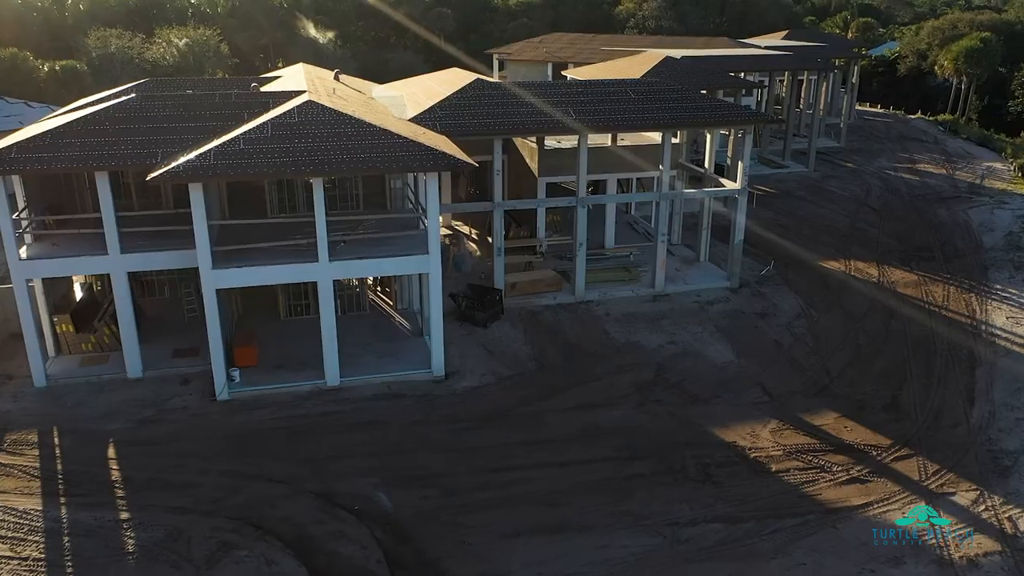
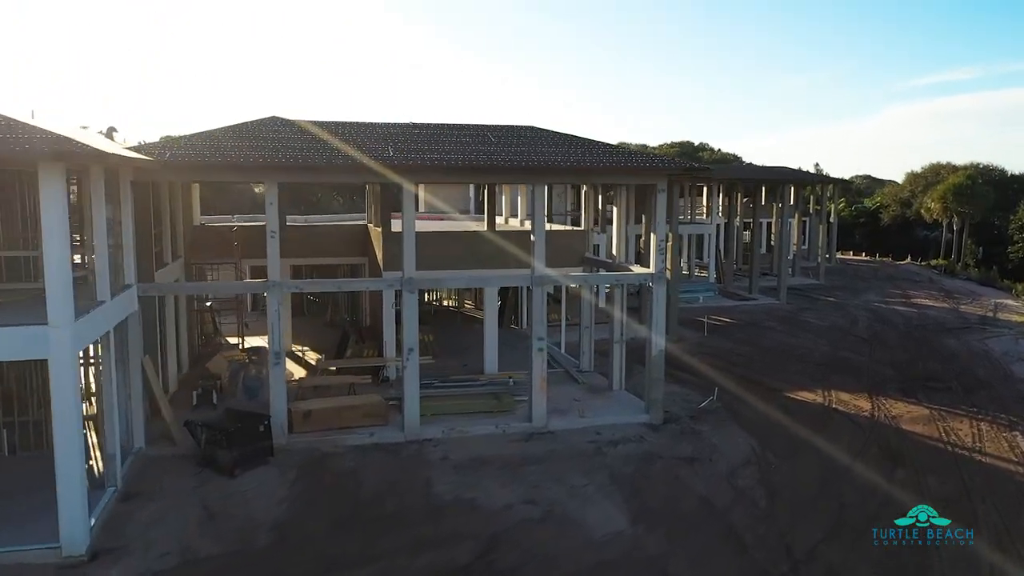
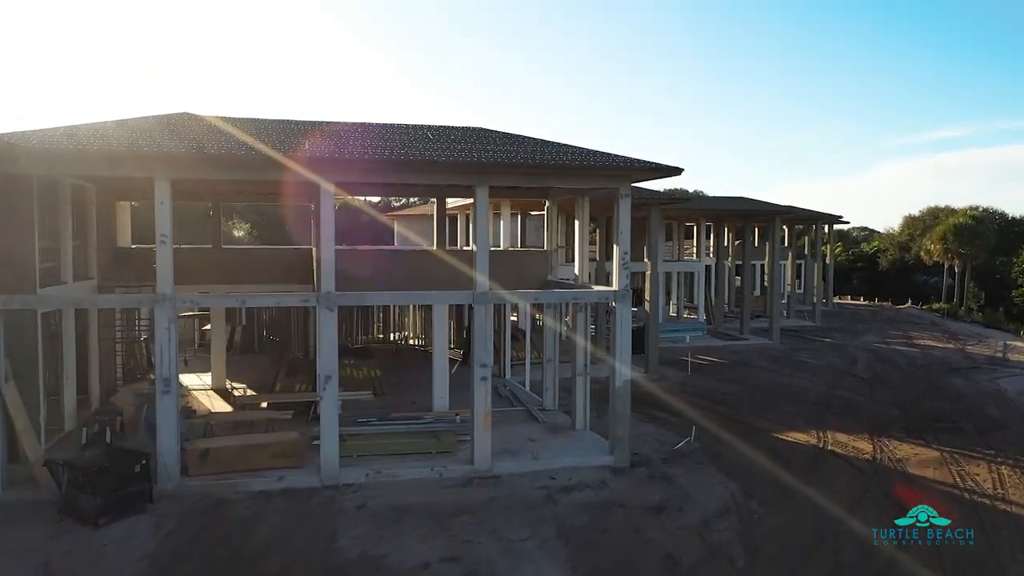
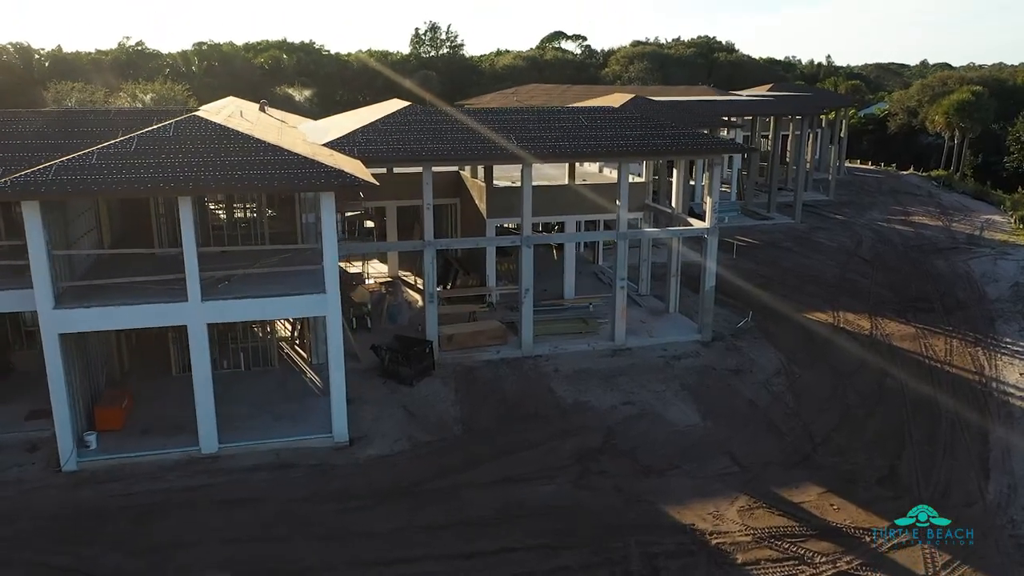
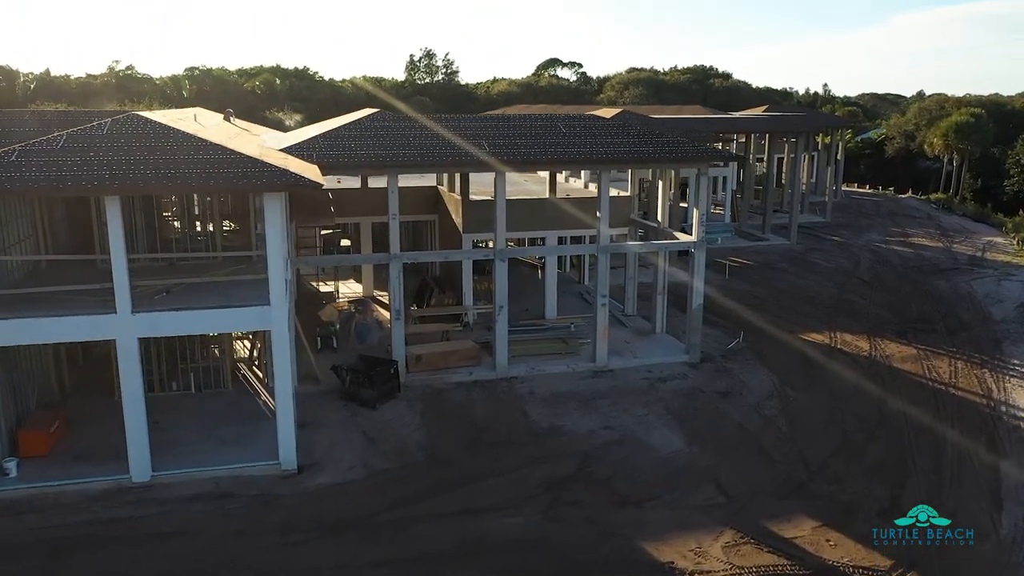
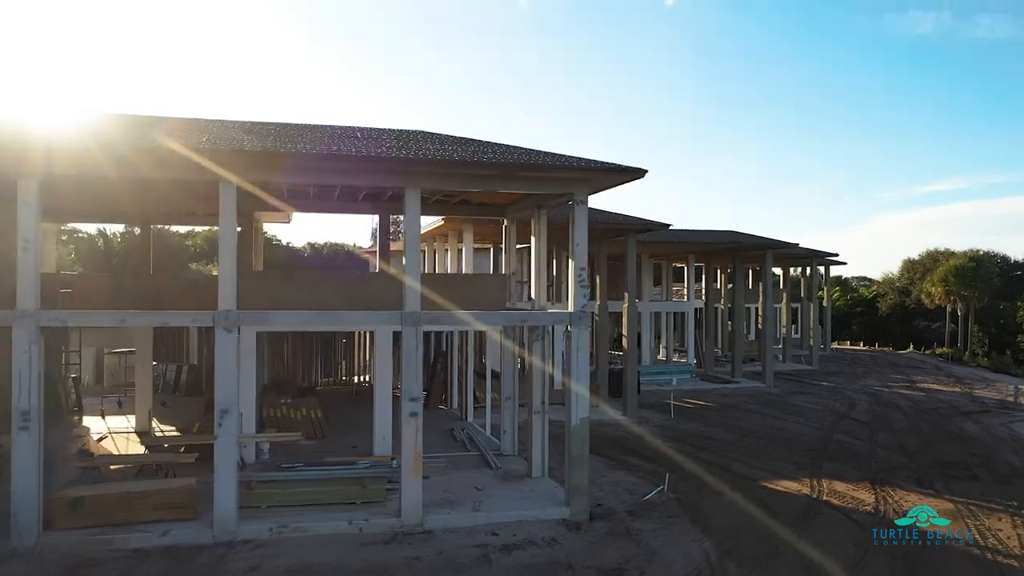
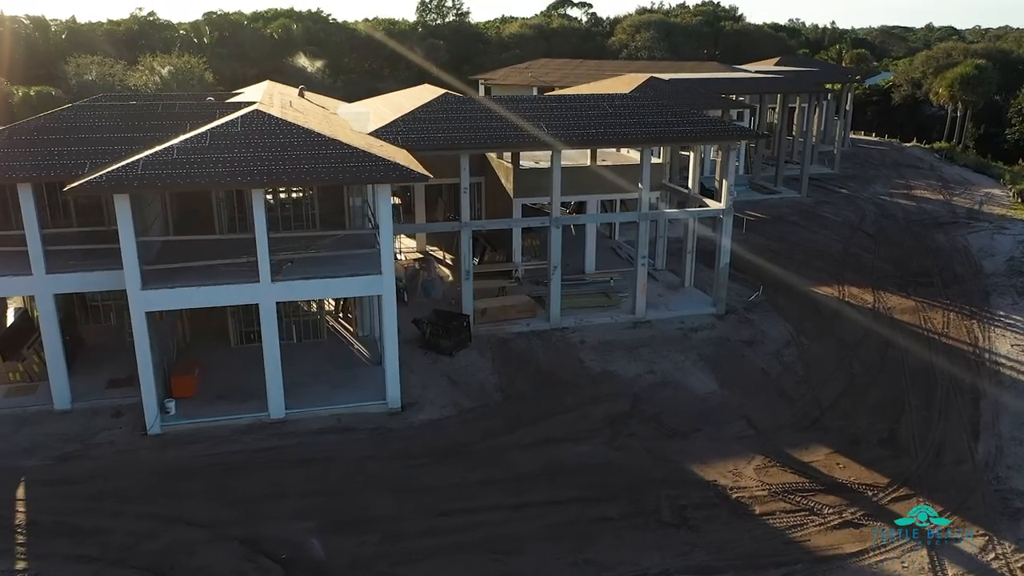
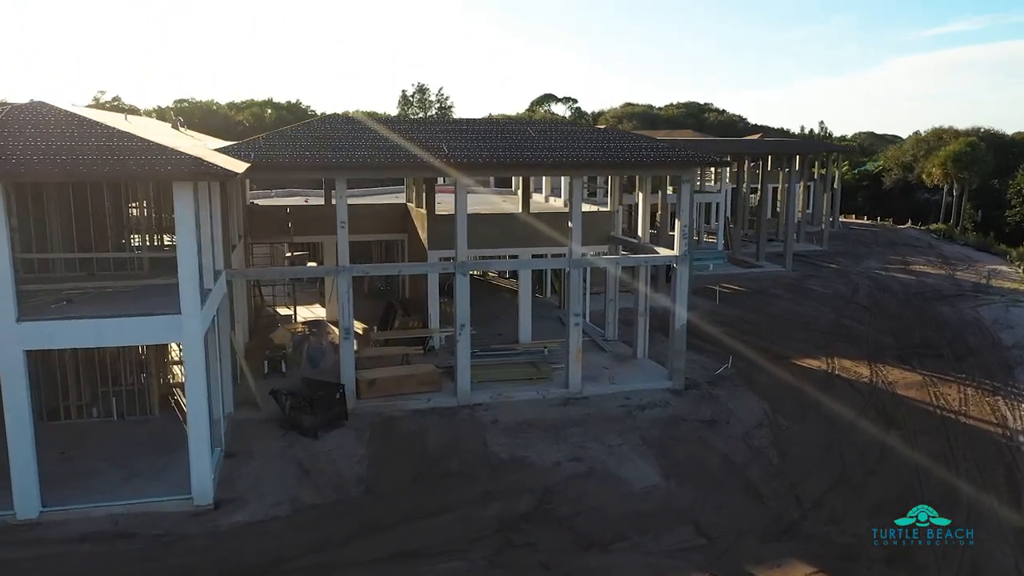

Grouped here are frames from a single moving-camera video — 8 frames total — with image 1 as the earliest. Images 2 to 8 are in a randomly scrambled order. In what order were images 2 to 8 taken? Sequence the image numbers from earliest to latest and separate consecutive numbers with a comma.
7, 4, 5, 8, 2, 3, 6
